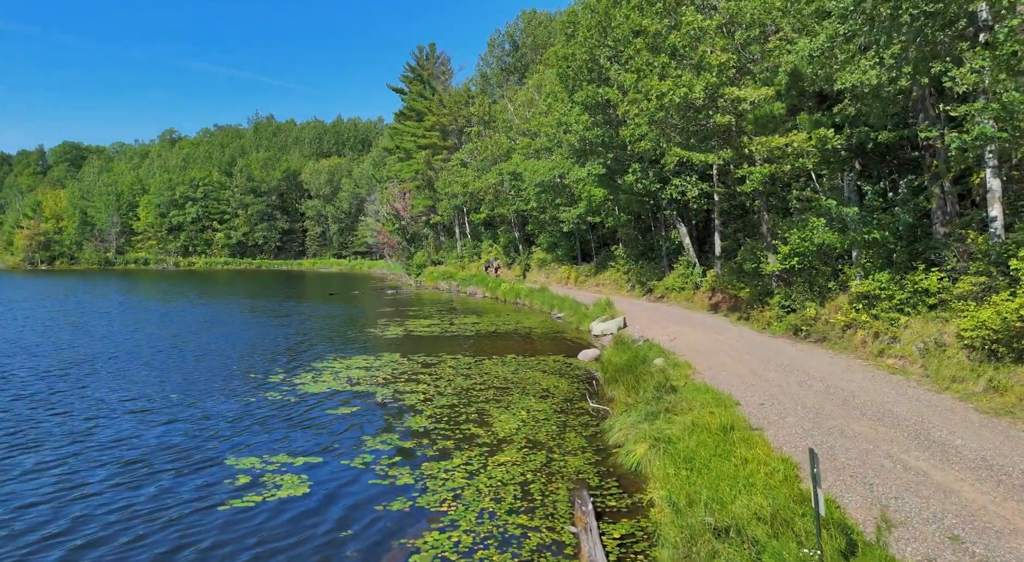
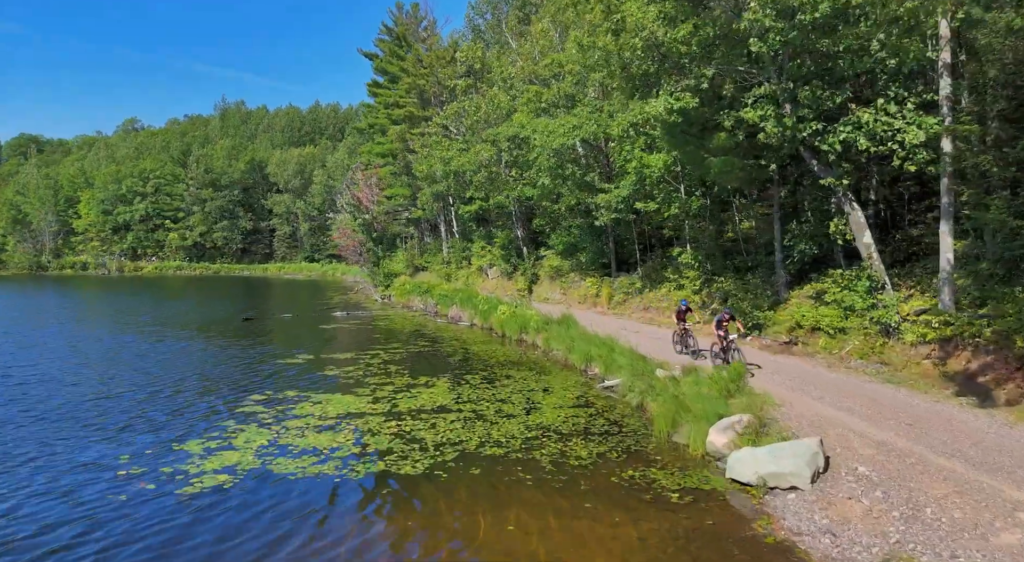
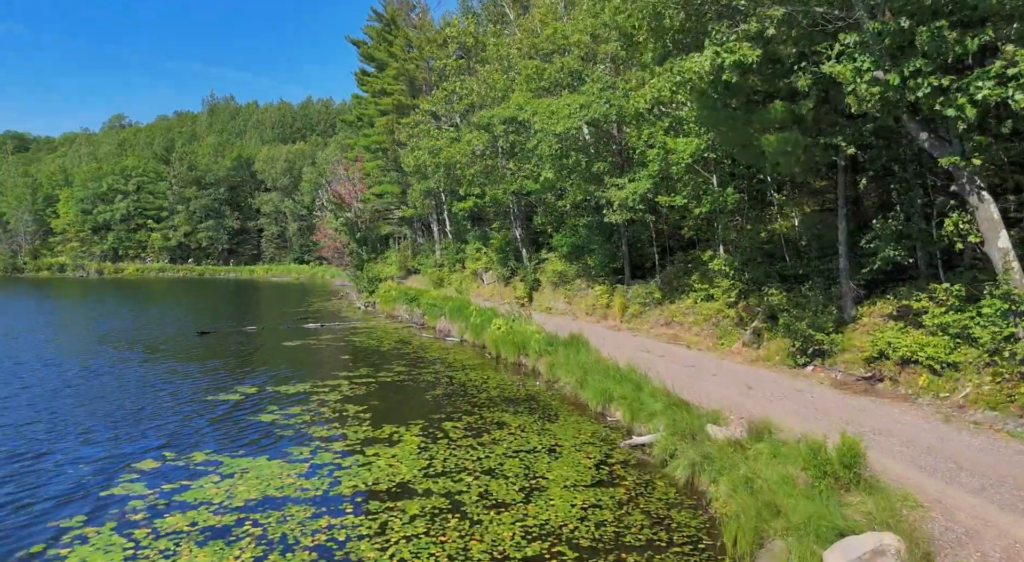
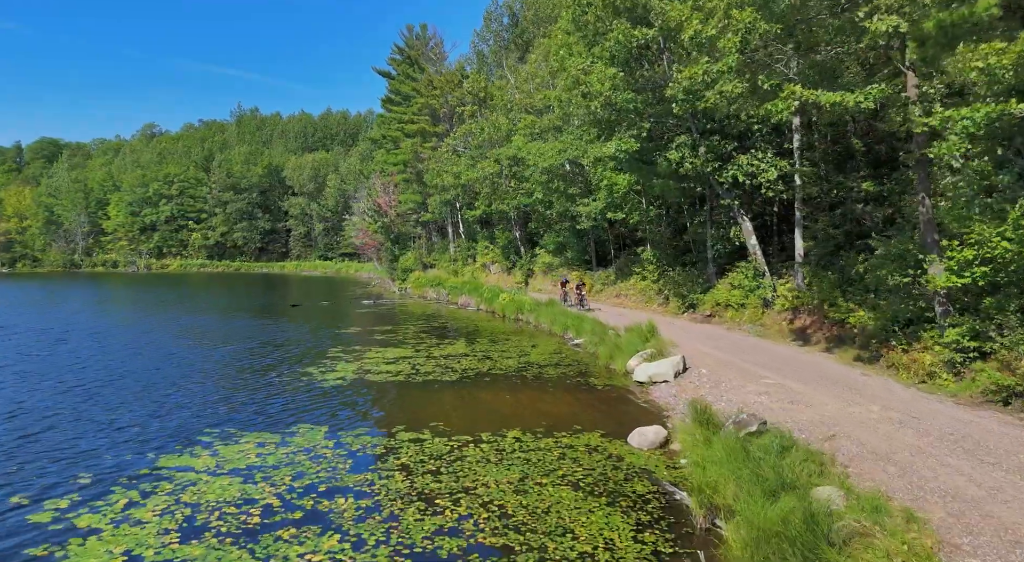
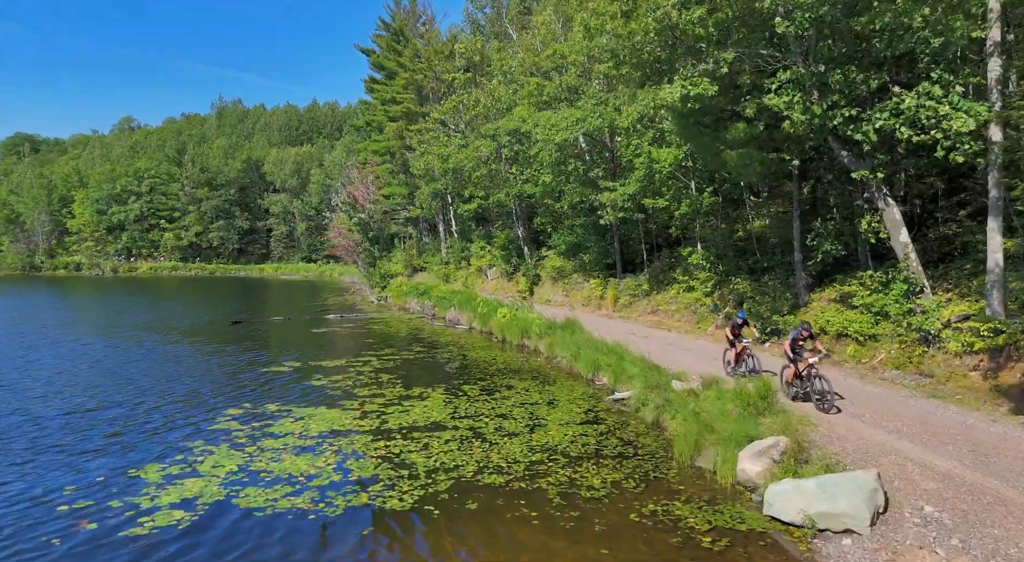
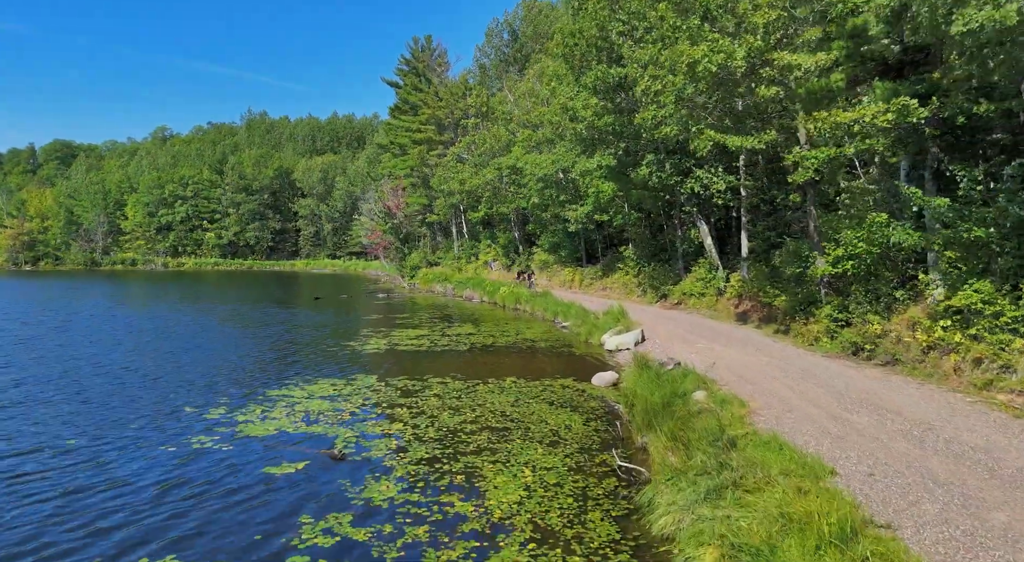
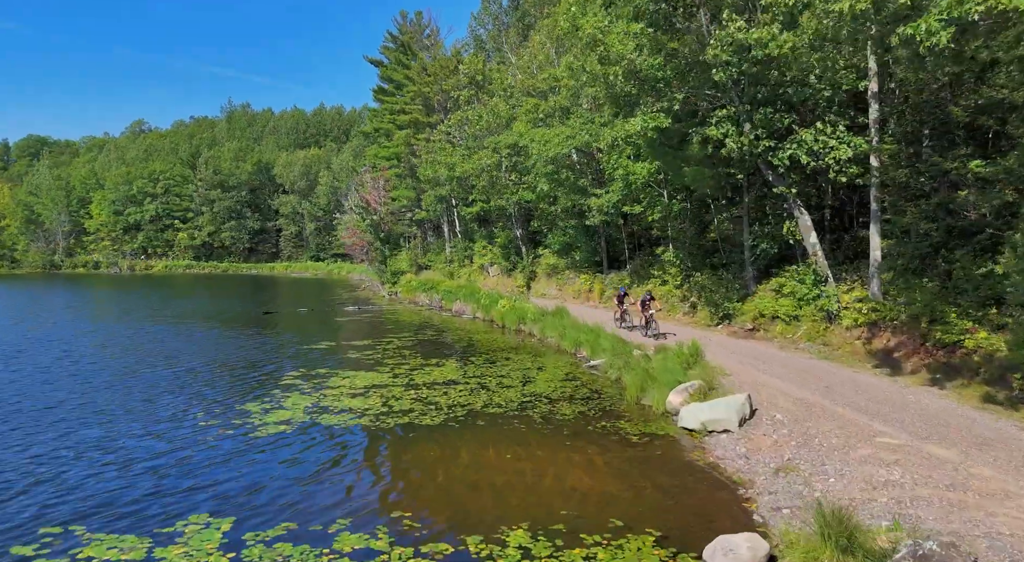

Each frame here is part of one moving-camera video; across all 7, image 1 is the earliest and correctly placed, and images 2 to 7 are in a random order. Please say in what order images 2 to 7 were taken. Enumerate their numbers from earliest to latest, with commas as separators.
6, 4, 7, 2, 5, 3
